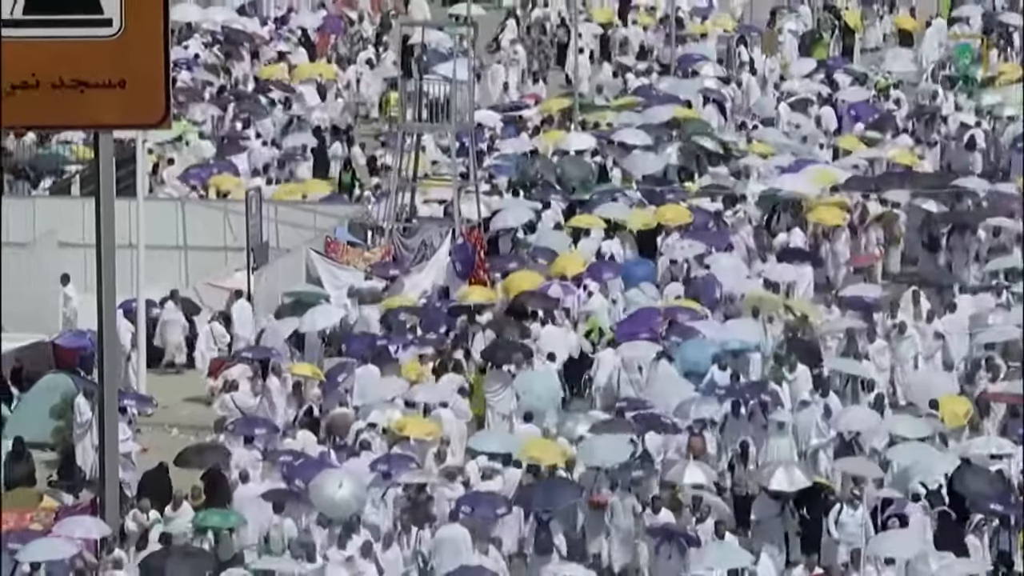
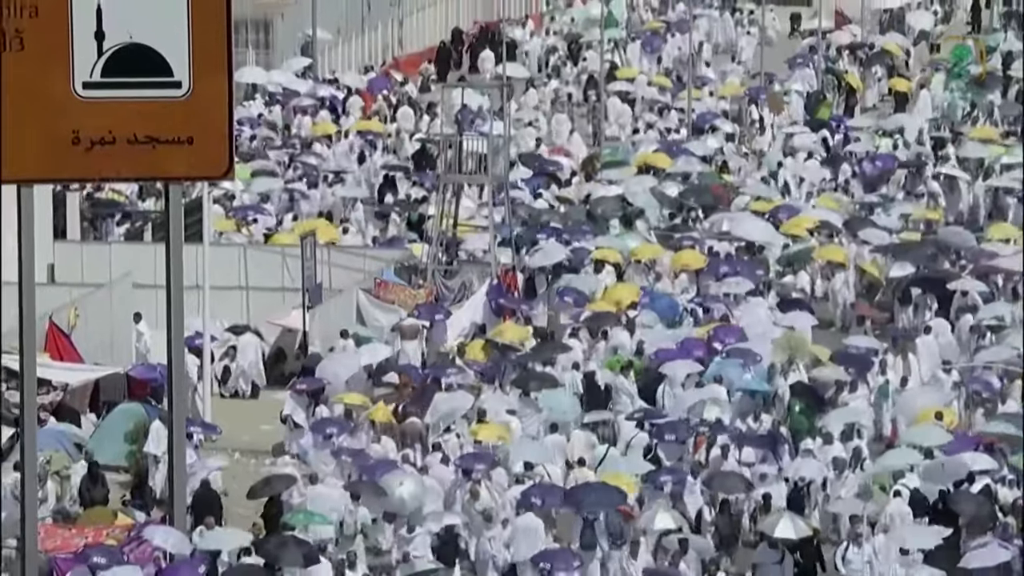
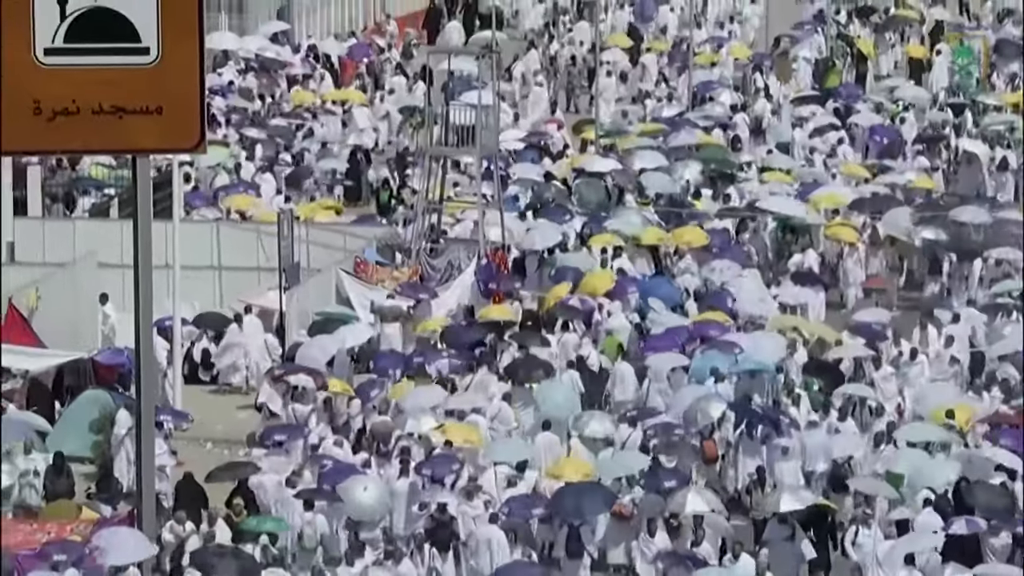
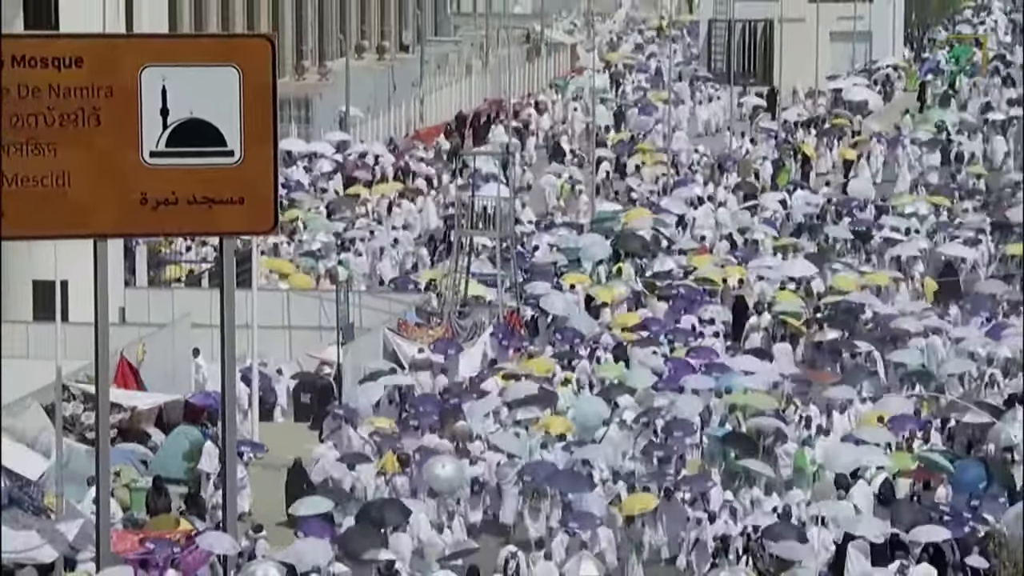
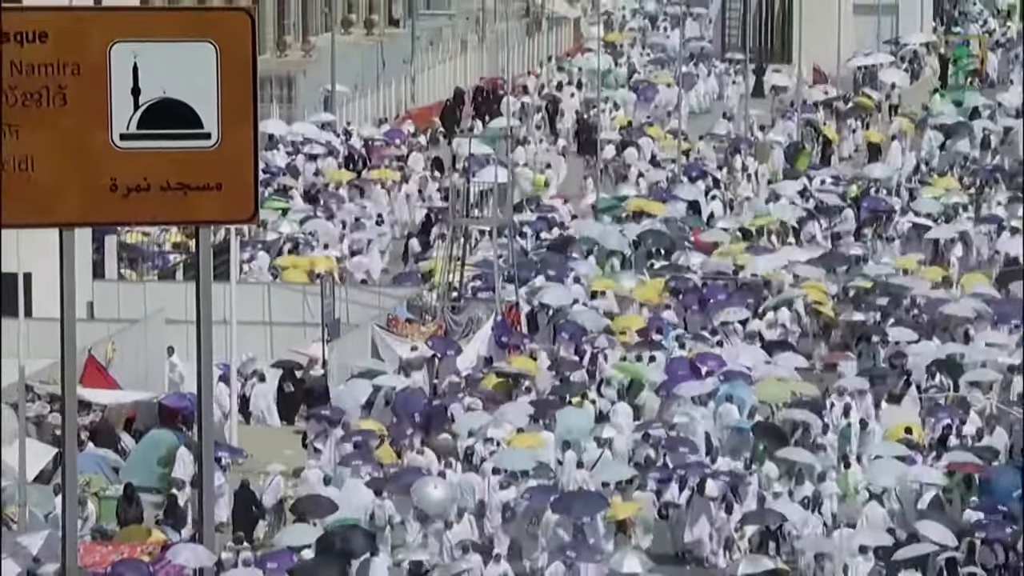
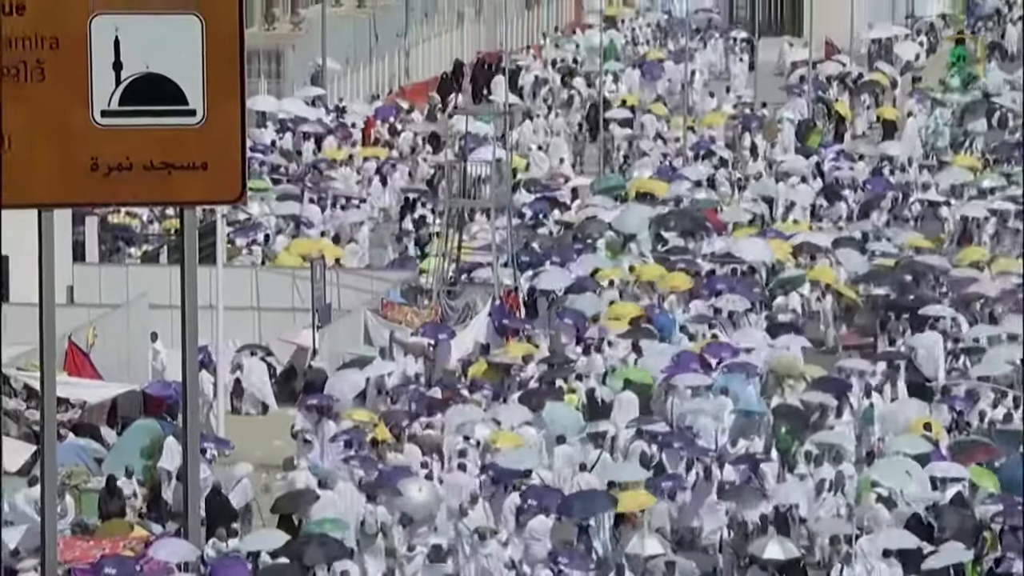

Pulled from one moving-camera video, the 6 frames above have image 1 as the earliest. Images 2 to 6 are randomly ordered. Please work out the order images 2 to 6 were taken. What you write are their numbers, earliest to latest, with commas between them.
3, 2, 6, 5, 4
